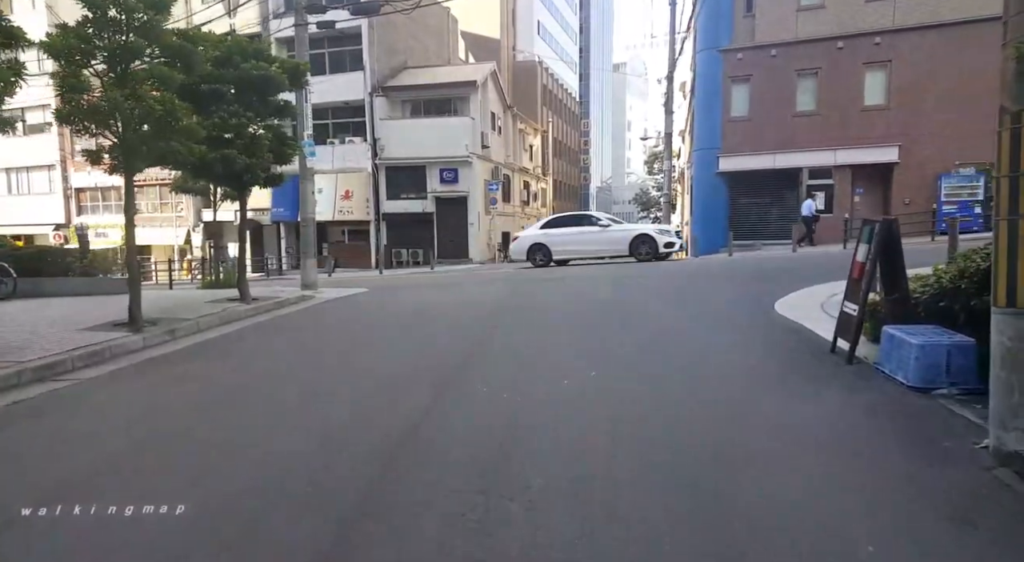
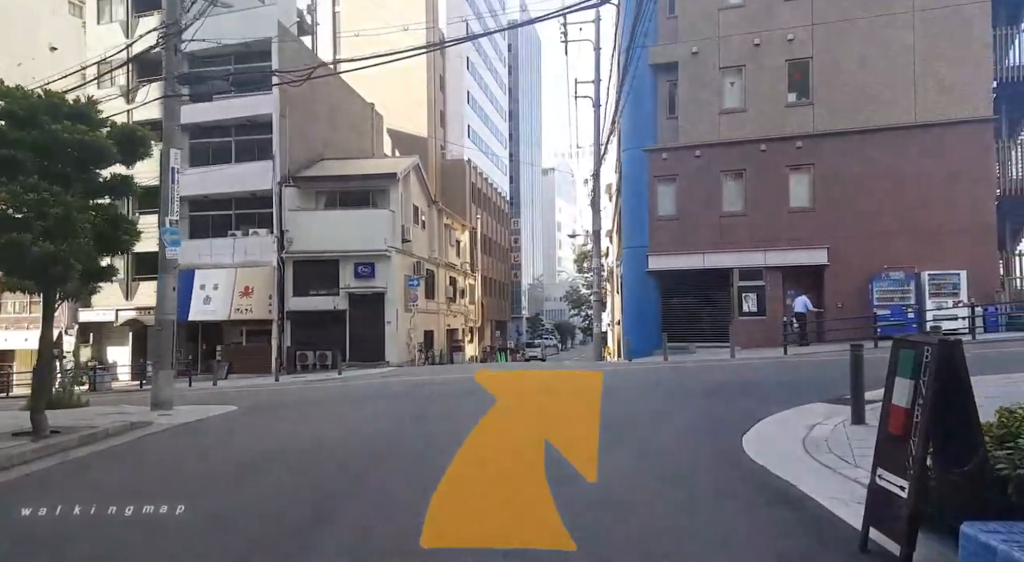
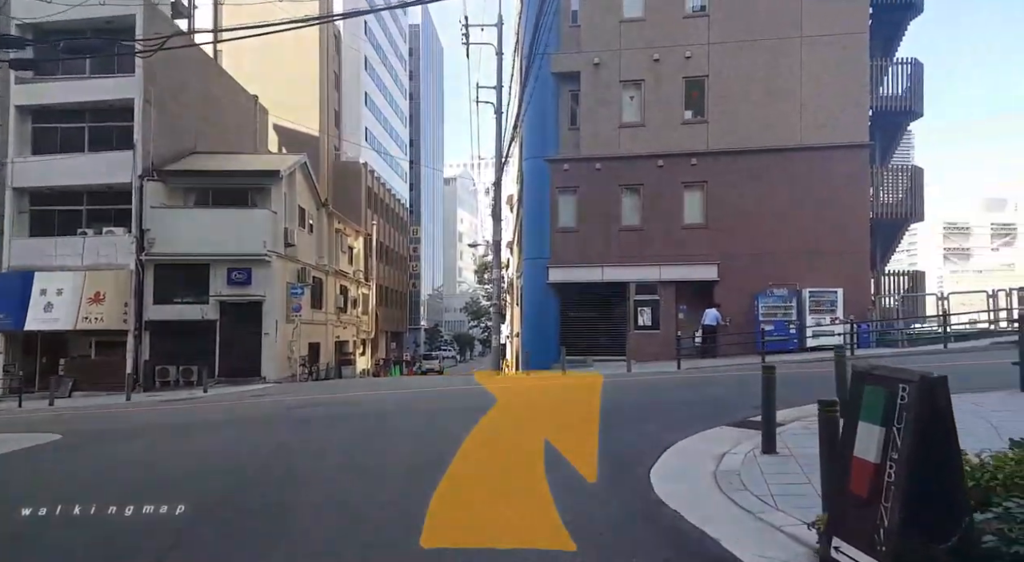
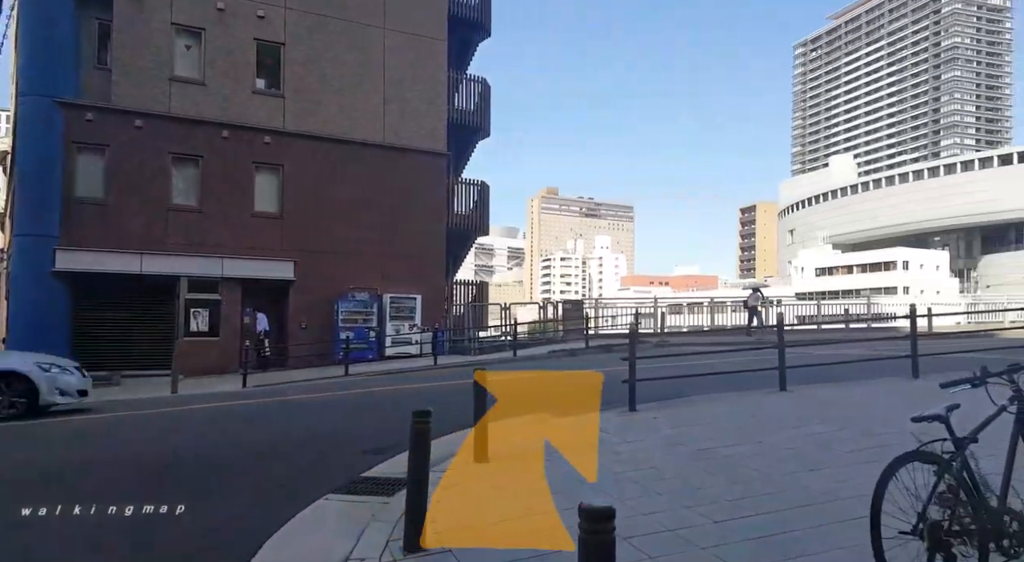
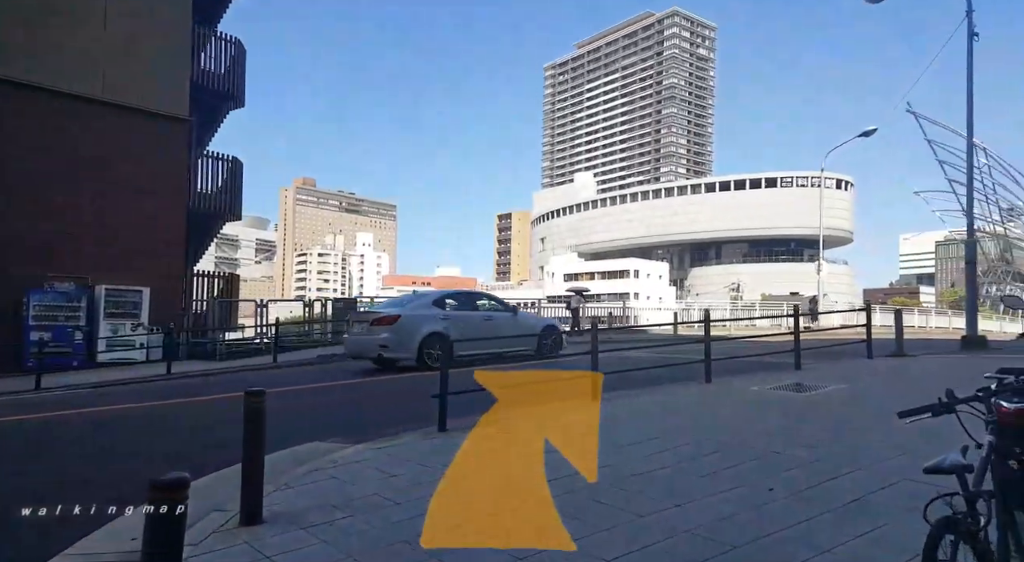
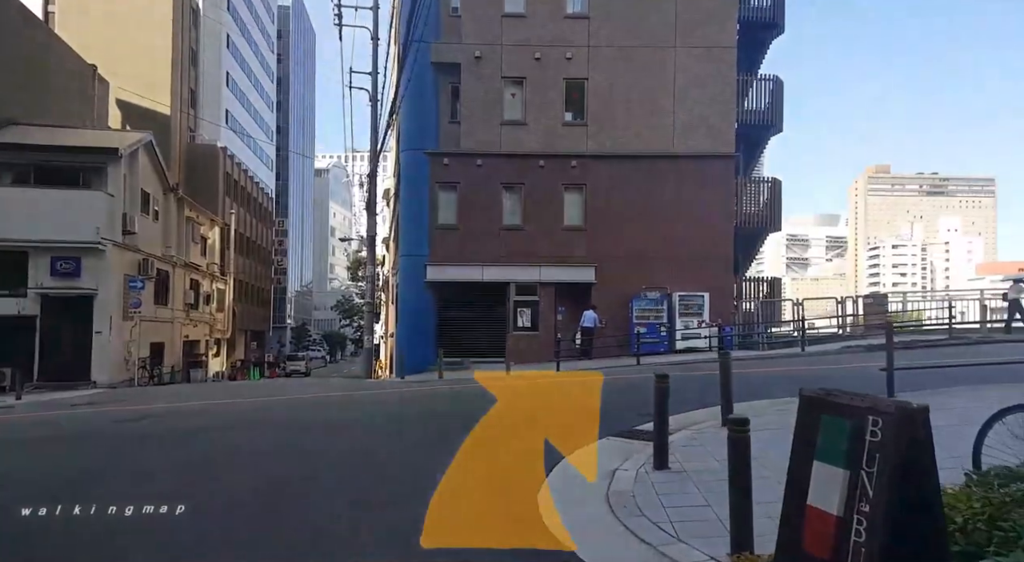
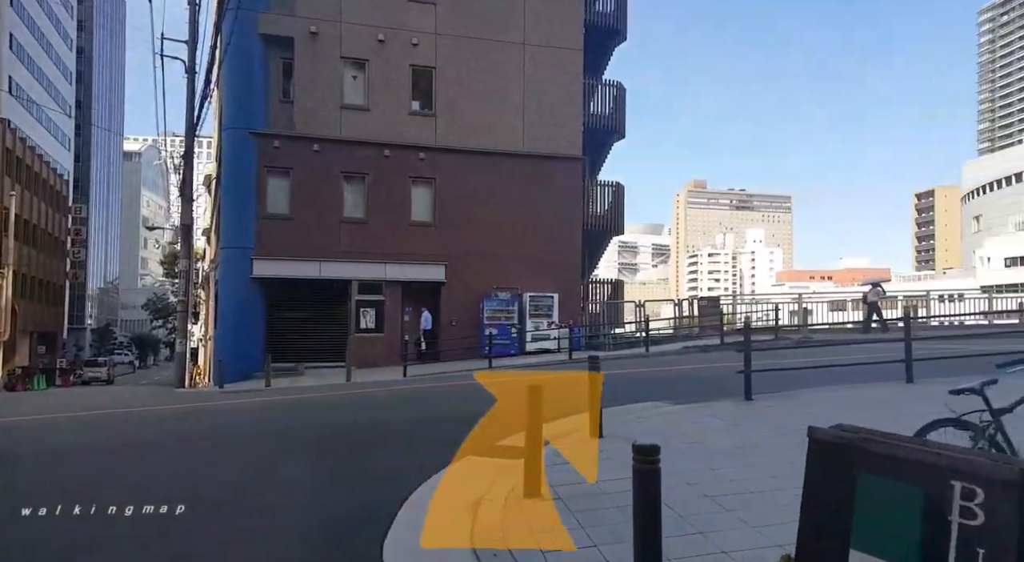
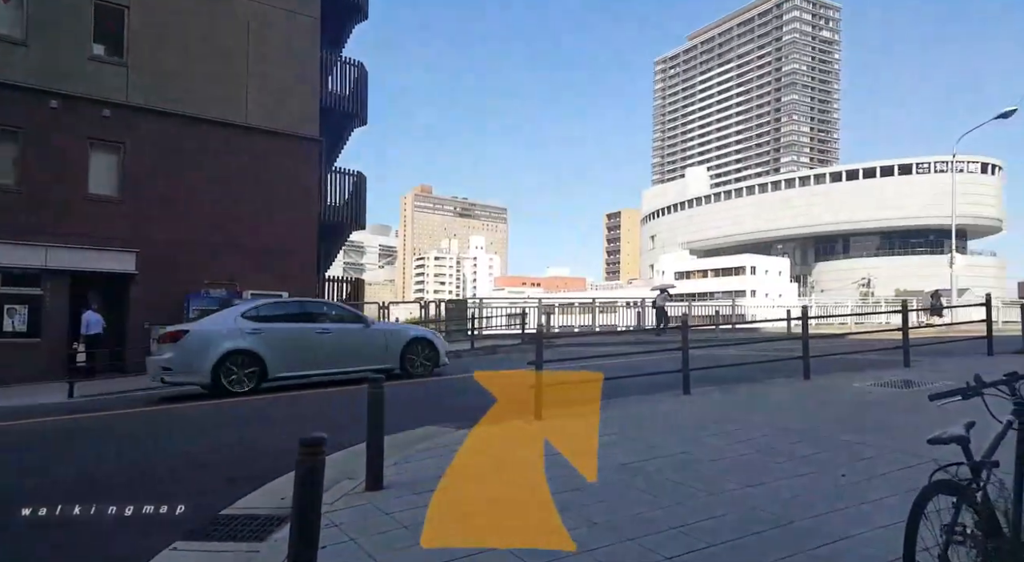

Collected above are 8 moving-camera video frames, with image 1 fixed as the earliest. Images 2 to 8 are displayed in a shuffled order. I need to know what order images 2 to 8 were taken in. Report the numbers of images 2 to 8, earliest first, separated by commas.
2, 3, 6, 7, 4, 8, 5
